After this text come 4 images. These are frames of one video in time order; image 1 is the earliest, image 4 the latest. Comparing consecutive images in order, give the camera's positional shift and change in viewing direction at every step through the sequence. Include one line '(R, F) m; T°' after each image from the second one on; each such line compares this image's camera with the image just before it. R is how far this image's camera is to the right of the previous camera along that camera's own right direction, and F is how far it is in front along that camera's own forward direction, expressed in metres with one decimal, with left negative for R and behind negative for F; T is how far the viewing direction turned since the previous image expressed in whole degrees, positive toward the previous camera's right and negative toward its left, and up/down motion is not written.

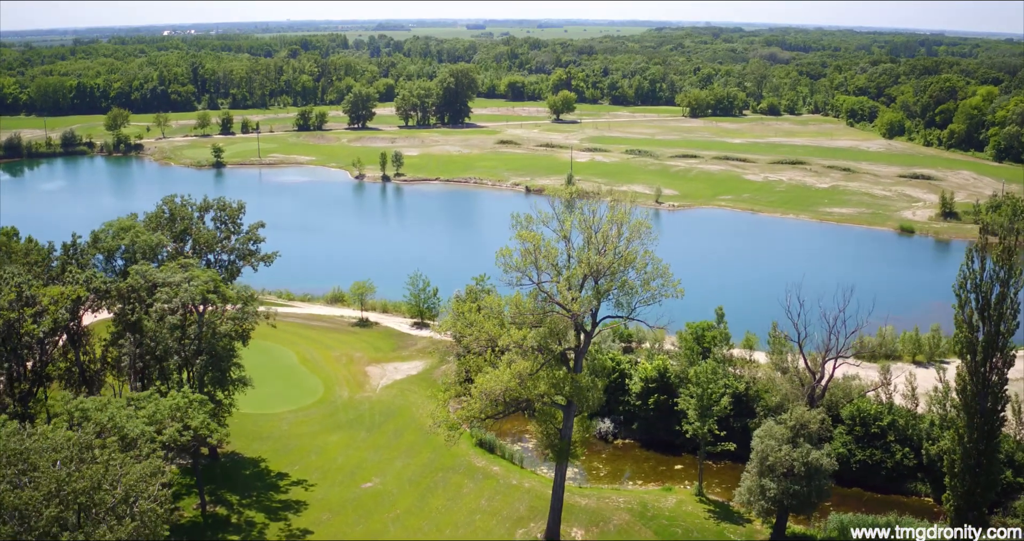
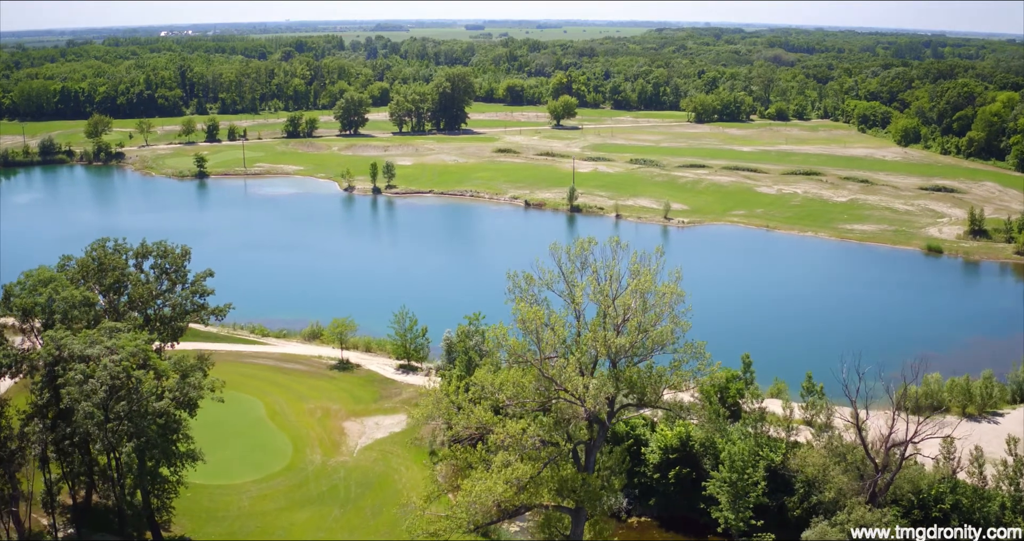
(+0.1, +3.9) m; 0°
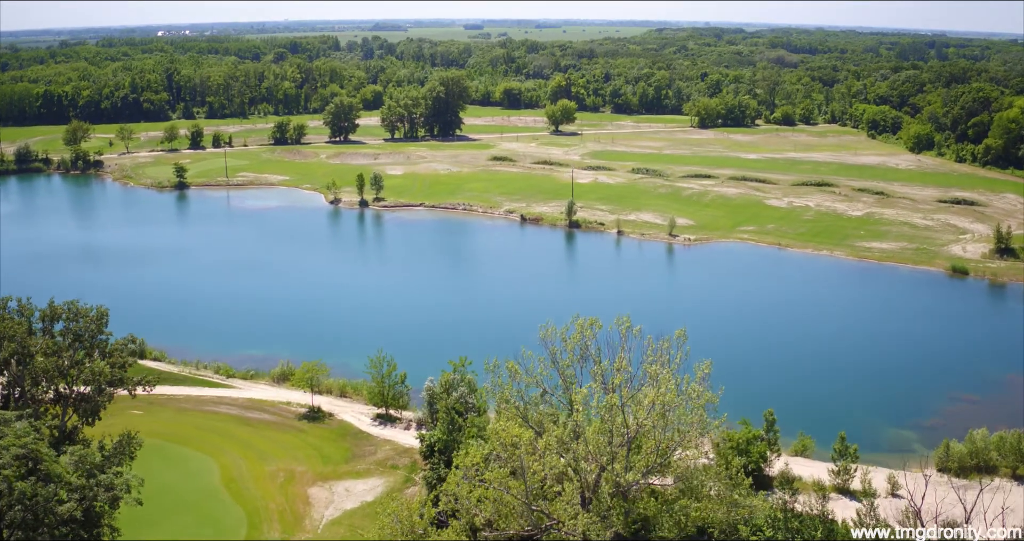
(+0.3, +3.5) m; 0°
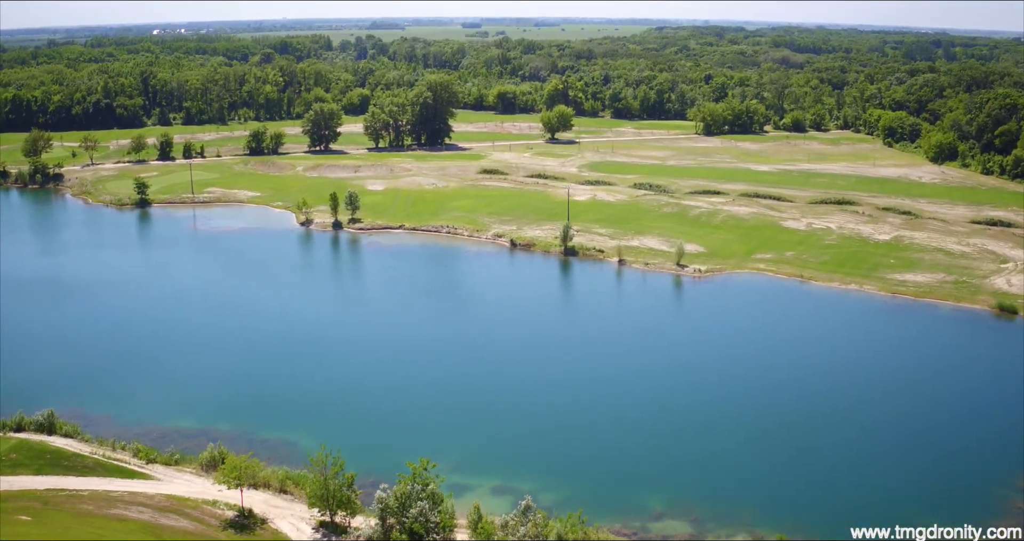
(+0.7, +5.7) m; 0°
